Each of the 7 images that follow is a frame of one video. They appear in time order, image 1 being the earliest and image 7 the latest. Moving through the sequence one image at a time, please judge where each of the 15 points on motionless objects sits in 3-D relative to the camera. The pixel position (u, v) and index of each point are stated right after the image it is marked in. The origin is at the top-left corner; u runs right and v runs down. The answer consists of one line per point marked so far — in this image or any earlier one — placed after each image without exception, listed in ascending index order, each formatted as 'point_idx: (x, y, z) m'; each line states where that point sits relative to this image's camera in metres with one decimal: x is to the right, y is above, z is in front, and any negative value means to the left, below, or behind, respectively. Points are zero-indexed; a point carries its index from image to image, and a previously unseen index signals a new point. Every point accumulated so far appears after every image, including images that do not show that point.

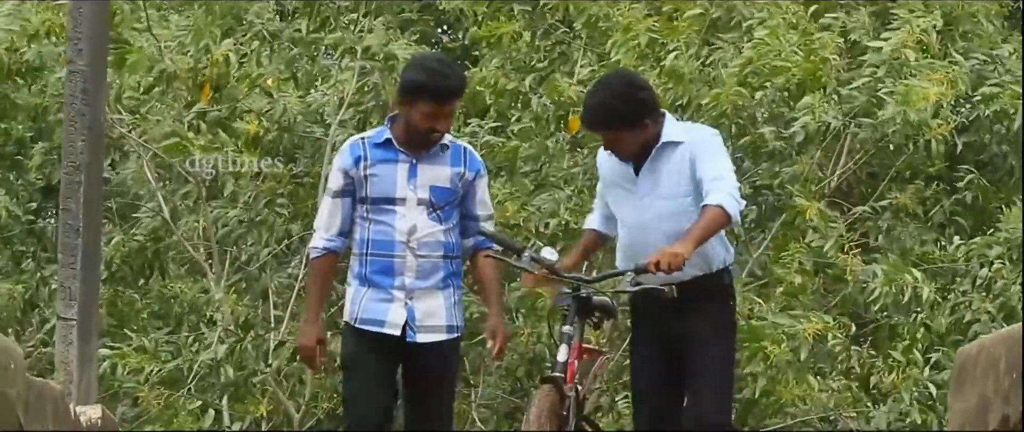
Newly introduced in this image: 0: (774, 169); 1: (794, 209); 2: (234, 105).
0: (+0.8, +0.2, +5.8) m
1: (+0.8, 0.0, +5.7) m
2: (-0.9, +0.3, +5.9) m
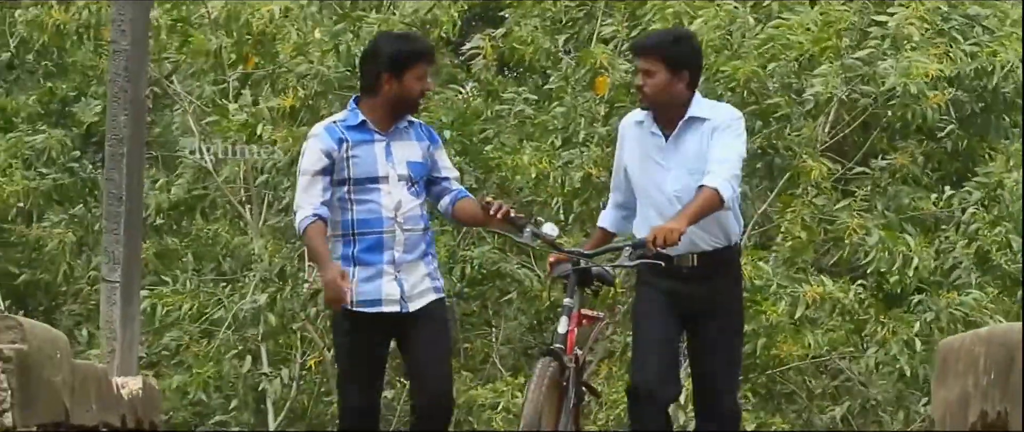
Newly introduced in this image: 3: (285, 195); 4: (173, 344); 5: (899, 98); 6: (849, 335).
0: (+0.9, +0.3, +6.2) m
1: (+0.9, +0.2, +6.1) m
2: (-0.8, +0.5, +6.2) m
3: (-0.8, +0.1, +6.5) m
4: (-1.1, -0.4, +6.3) m
5: (+1.3, +0.4, +6.0) m
6: (+1.1, -0.4, +6.2) m
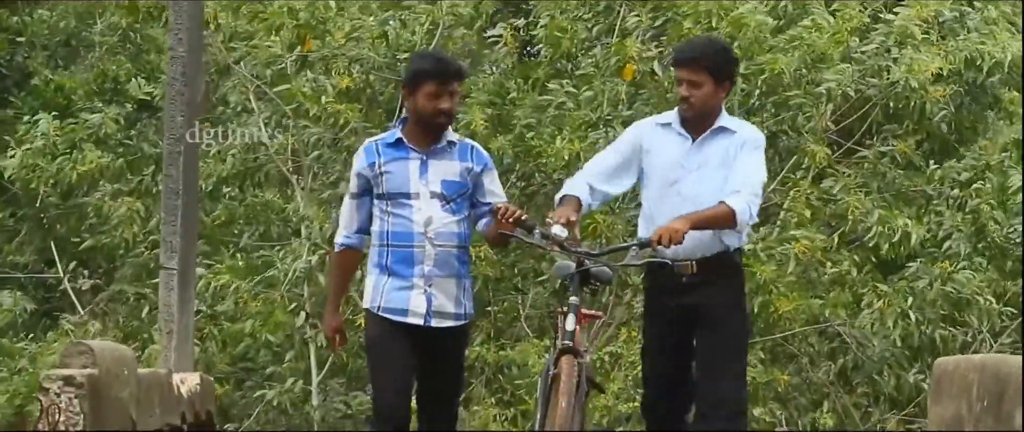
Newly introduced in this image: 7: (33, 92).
0: (+1.0, +0.4, +6.7) m
1: (+1.0, +0.2, +6.6) m
2: (-0.7, +0.6, +6.7) m
3: (-0.7, +0.2, +7.0) m
4: (-1.0, -0.3, +6.8) m
5: (+1.4, +0.4, +6.6) m
6: (+1.2, -0.3, +6.8) m
7: (-1.8, +0.5, +7.3) m
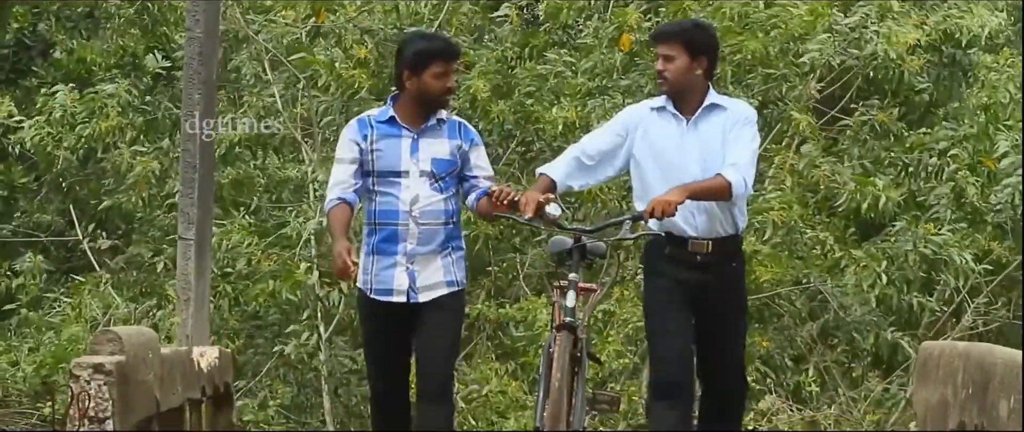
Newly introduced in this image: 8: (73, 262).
0: (+1.0, +0.5, +7.1) m
1: (+1.0, +0.4, +7.0) m
2: (-0.7, +0.7, +7.0) m
3: (-0.7, +0.3, +7.4) m
4: (-1.0, -0.2, +7.2) m
5: (+1.4, +0.6, +7.0) m
6: (+1.2, -0.2, +7.2) m
7: (-1.8, +0.7, +7.6) m
8: (-1.8, -0.2, +7.7) m
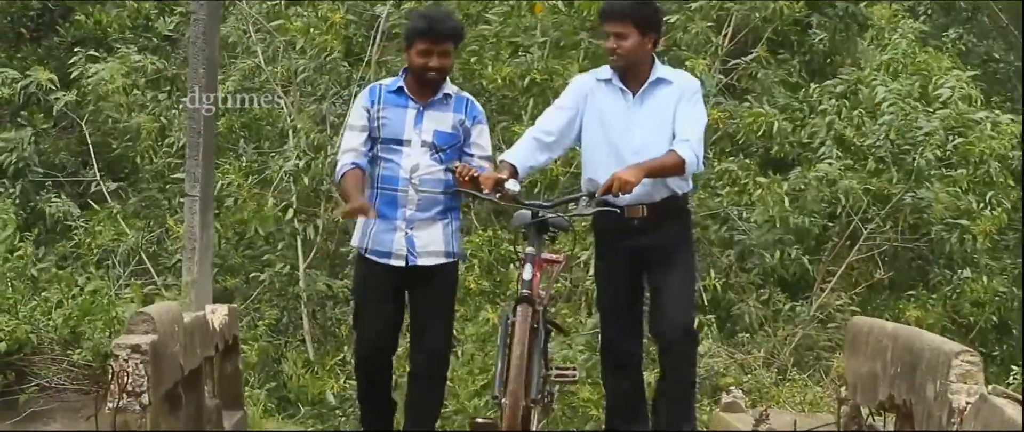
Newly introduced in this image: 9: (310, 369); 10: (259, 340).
0: (+0.8, +0.8, +8.2) m
1: (+0.8, +0.6, +8.1) m
2: (-0.9, +1.0, +8.1) m
3: (-0.9, +0.6, +8.4) m
4: (-1.2, +0.1, +8.2) m
5: (+1.2, +0.9, +8.1) m
6: (+1.0, +0.1, +8.3) m
7: (-2.1, +0.9, +8.7) m
8: (-2.0, +0.1, +8.8) m
9: (-0.9, -0.7, +8.2) m
10: (-1.1, -0.5, +8.2) m
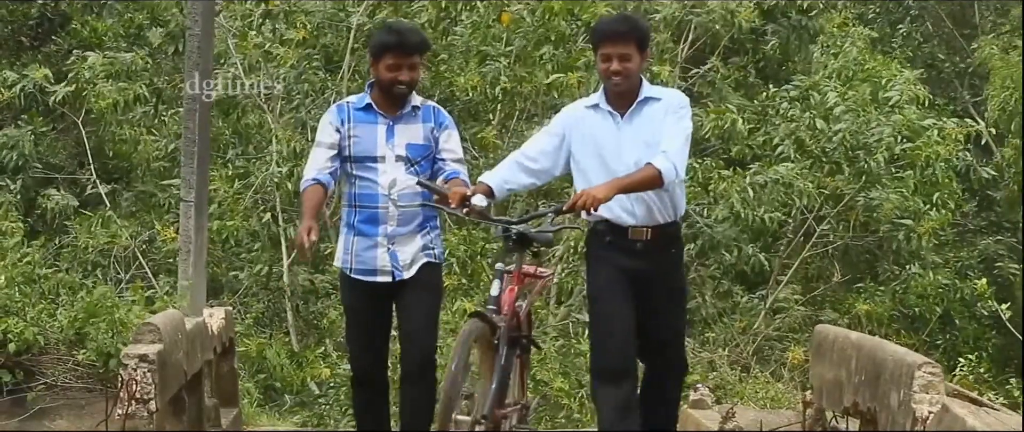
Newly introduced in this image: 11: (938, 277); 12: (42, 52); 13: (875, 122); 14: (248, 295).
0: (+0.7, +0.8, +8.7) m
1: (+0.7, +0.6, +8.6) m
2: (-1.0, +1.0, +8.6) m
3: (-1.0, +0.6, +8.9) m
4: (-1.4, +0.1, +8.7) m
5: (+1.1, +0.9, +8.6) m
6: (+0.9, +0.1, +8.8) m
7: (-2.2, +0.9, +9.2) m
8: (-2.2, +0.1, +9.2) m
9: (-1.0, -0.7, +8.7) m
10: (-1.2, -0.5, +8.7) m
11: (+2.0, -0.3, +8.6) m
12: (-2.4, +0.8, +9.2) m
13: (+1.7, +0.4, +8.5) m
14: (-1.3, -0.4, +8.9) m
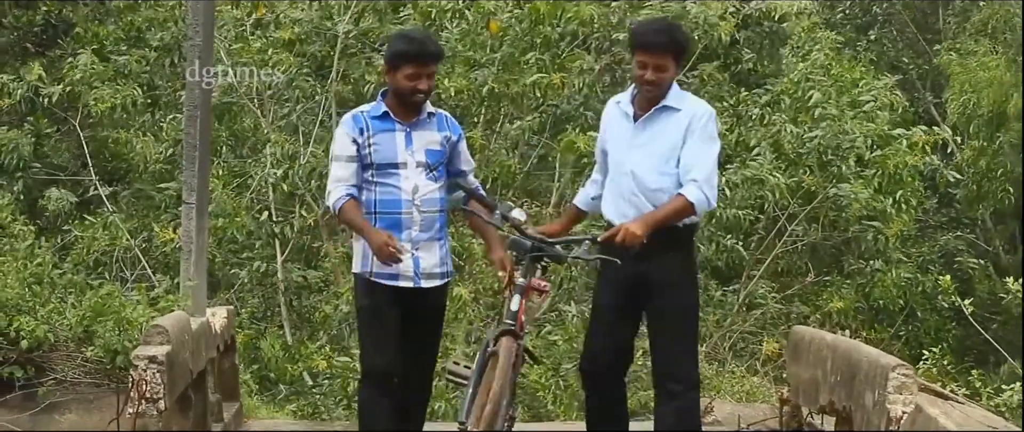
0: (+0.6, +0.8, +9.1) m
1: (+0.6, +0.7, +9.0) m
2: (-1.1, +1.0, +9.0) m
3: (-1.1, +0.6, +9.3) m
4: (-1.4, +0.1, +9.1) m
5: (+1.0, +0.9, +9.0) m
6: (+0.8, +0.1, +9.2) m
7: (-2.3, +0.9, +9.6) m
8: (-2.2, +0.1, +9.6) m
9: (-1.1, -0.7, +9.1) m
10: (-1.3, -0.5, +9.1) m
11: (+1.9, -0.3, +9.1) m
12: (-2.4, +0.8, +9.6) m
13: (+1.6, +0.4, +8.9) m
14: (-1.4, -0.4, +9.3) m
